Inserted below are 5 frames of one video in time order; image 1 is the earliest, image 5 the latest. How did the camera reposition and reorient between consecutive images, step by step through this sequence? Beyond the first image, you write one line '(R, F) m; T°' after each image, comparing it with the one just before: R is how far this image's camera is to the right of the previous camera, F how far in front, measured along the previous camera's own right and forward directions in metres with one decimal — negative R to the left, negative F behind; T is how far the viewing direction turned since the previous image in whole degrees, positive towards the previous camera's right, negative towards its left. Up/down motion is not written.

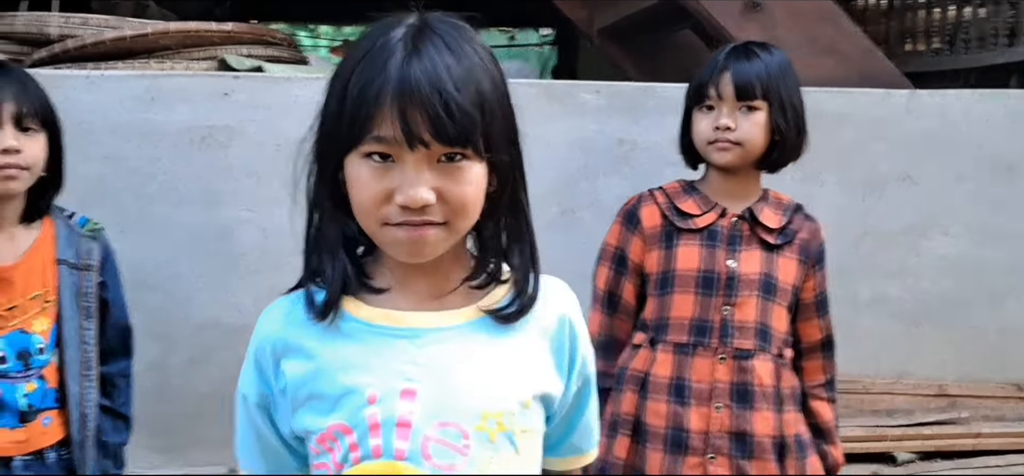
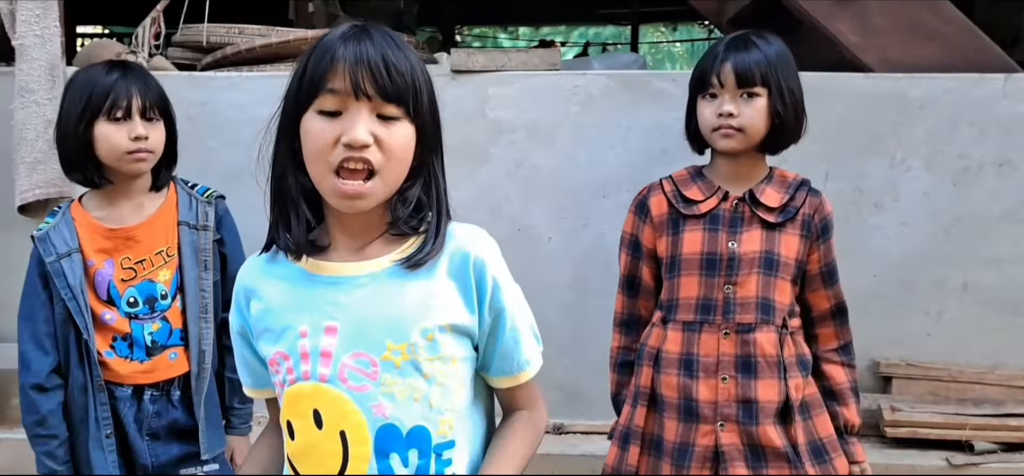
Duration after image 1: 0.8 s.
(+0.5, -0.2) m; -13°
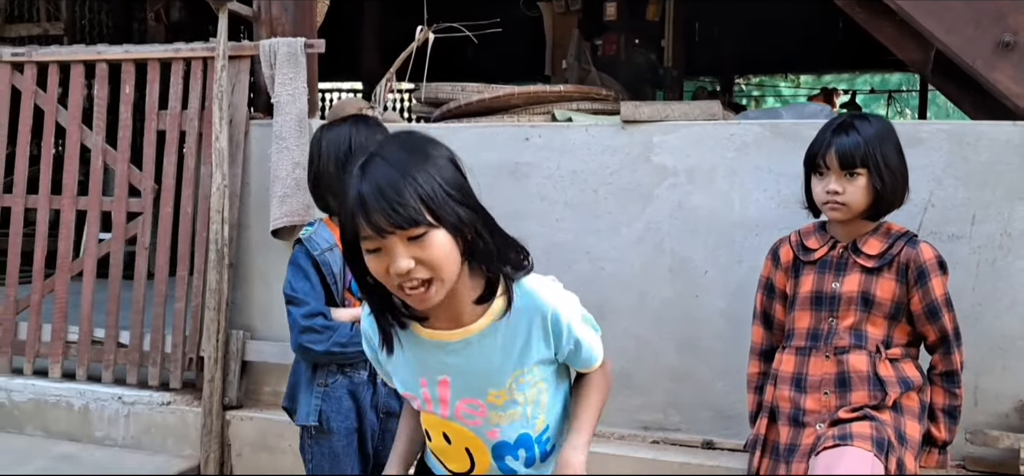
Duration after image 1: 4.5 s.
(+0.5, -0.4) m; -16°
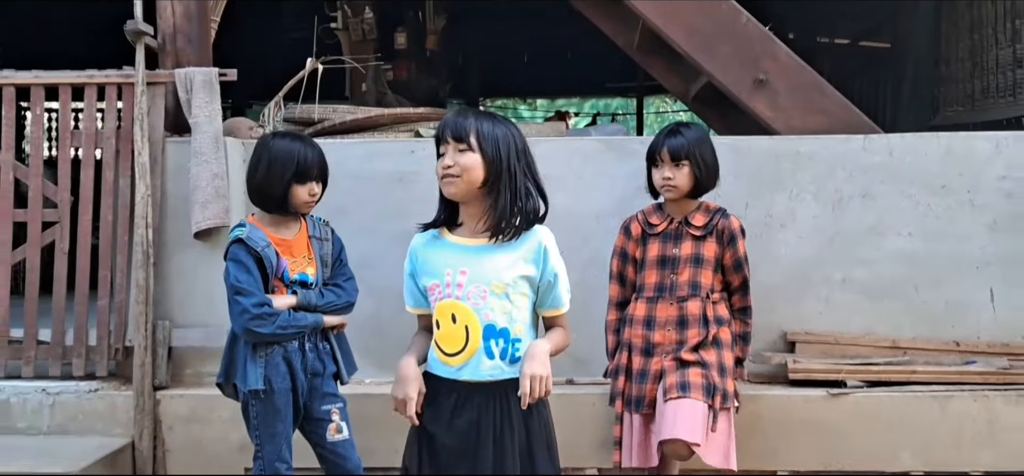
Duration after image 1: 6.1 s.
(-1.0, -0.9) m; +18°
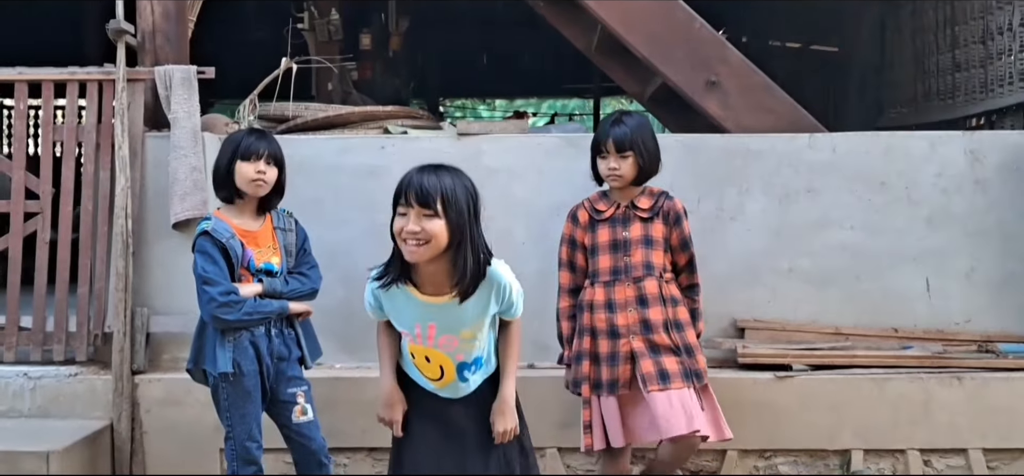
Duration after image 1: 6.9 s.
(0.0, -0.3) m; +2°
